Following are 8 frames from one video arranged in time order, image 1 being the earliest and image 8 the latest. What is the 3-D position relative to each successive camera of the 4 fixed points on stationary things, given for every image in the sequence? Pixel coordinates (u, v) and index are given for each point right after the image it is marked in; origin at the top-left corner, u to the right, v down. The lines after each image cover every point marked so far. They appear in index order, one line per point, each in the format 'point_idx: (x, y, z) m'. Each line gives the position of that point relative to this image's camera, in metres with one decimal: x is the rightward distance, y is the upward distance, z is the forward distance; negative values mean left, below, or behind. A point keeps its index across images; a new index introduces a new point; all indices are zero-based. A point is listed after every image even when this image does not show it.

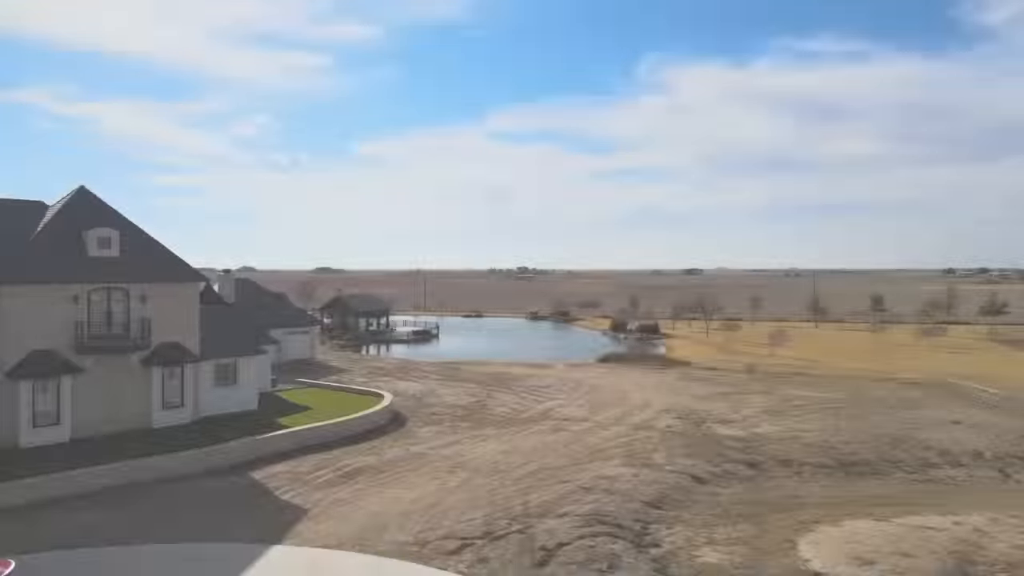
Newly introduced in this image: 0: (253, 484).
0: (-5.2, -3.9, +14.9) m
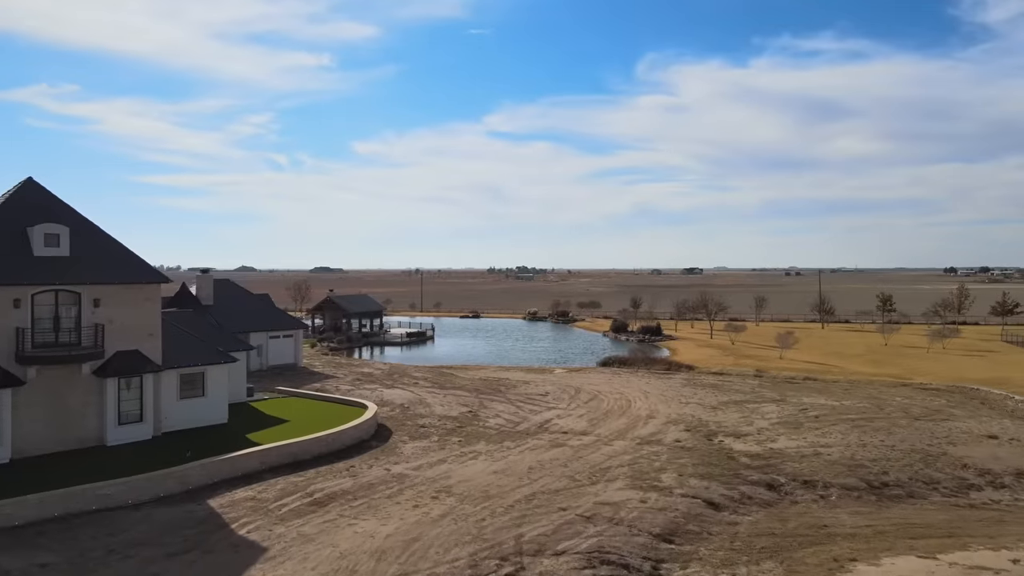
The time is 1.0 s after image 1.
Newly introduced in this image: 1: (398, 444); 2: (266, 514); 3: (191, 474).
0: (-5.4, -4.0, +13.1) m
1: (-2.8, -3.9, +18.6) m
2: (-4.3, -3.9, +13.0) m
3: (-6.2, -3.6, +14.4) m
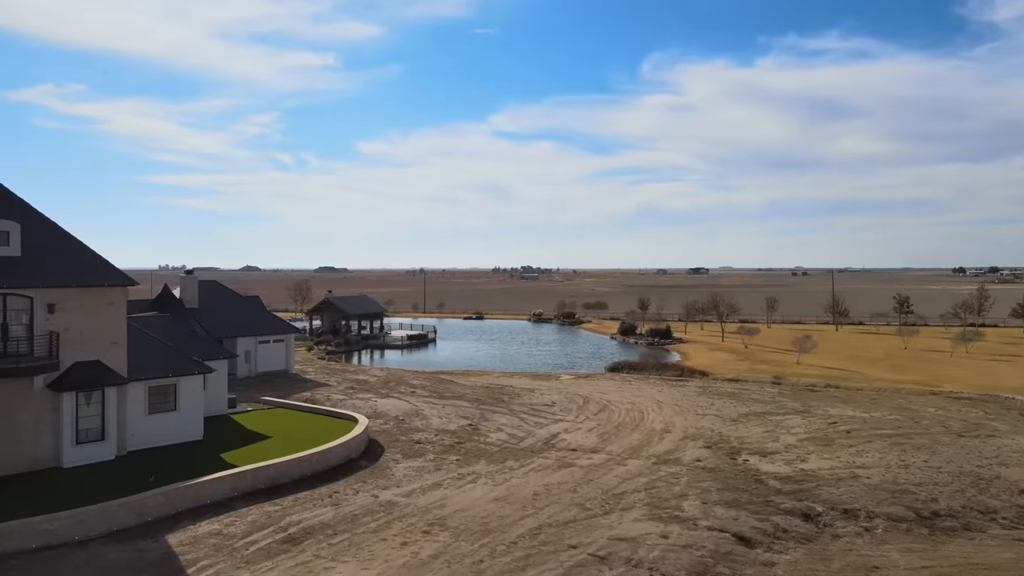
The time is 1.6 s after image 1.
0: (-5.3, -4.0, +11.4) m
1: (-2.8, -4.0, +16.8) m
2: (-4.3, -4.0, +11.3) m
3: (-6.2, -3.7, +12.7) m
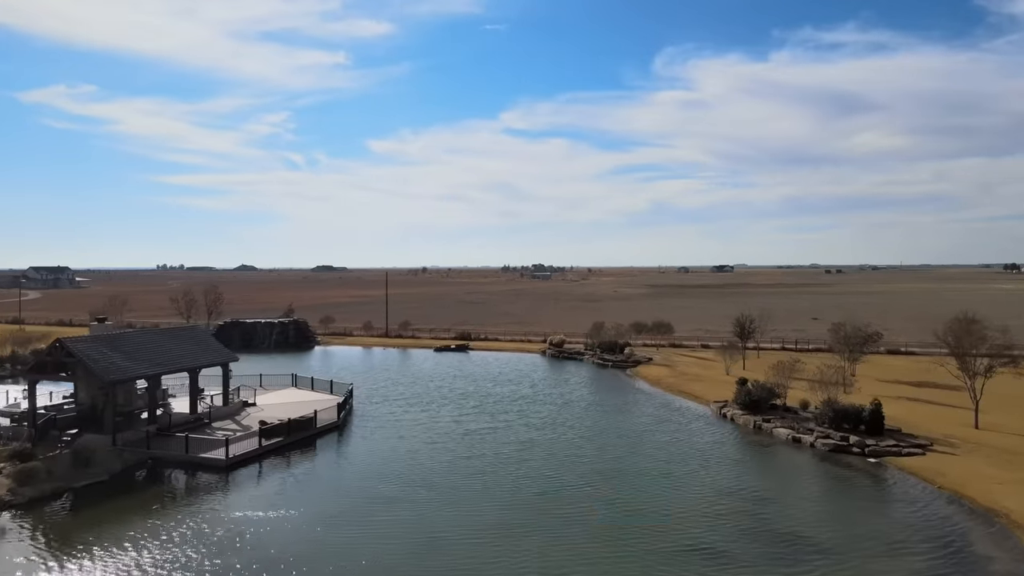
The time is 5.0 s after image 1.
0: (-6.1, -4.9, -17.9) m
1: (-3.5, -4.8, -12.5) m
2: (-5.0, -4.9, -18.0) m
3: (-7.0, -4.5, -16.5) m
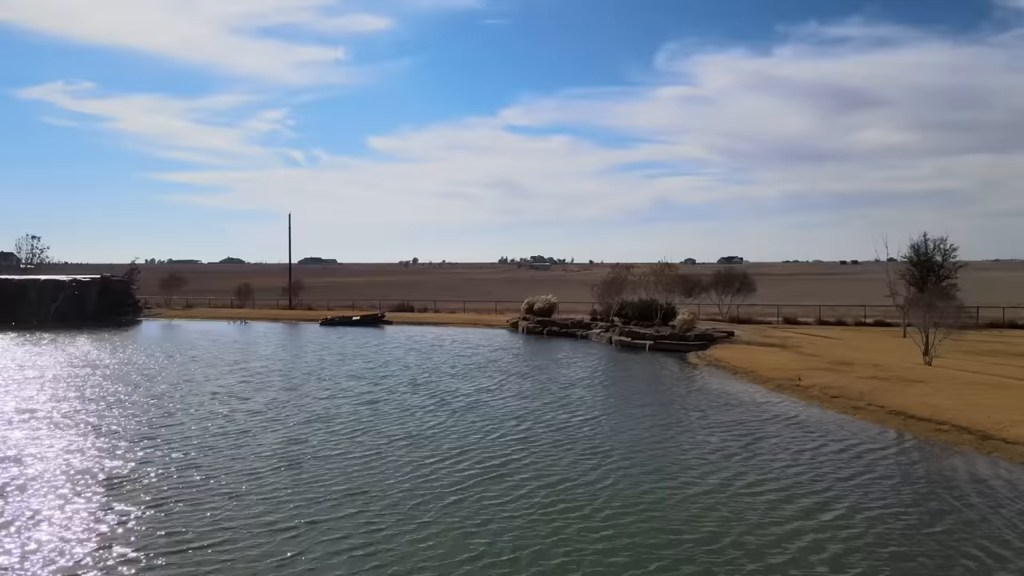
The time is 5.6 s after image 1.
0: (-8.0, -2.4, -38.5) m
1: (-5.3, -2.3, -33.1) m
2: (-6.9, -2.4, -38.6) m
3: (-8.8, -2.1, -37.1) m
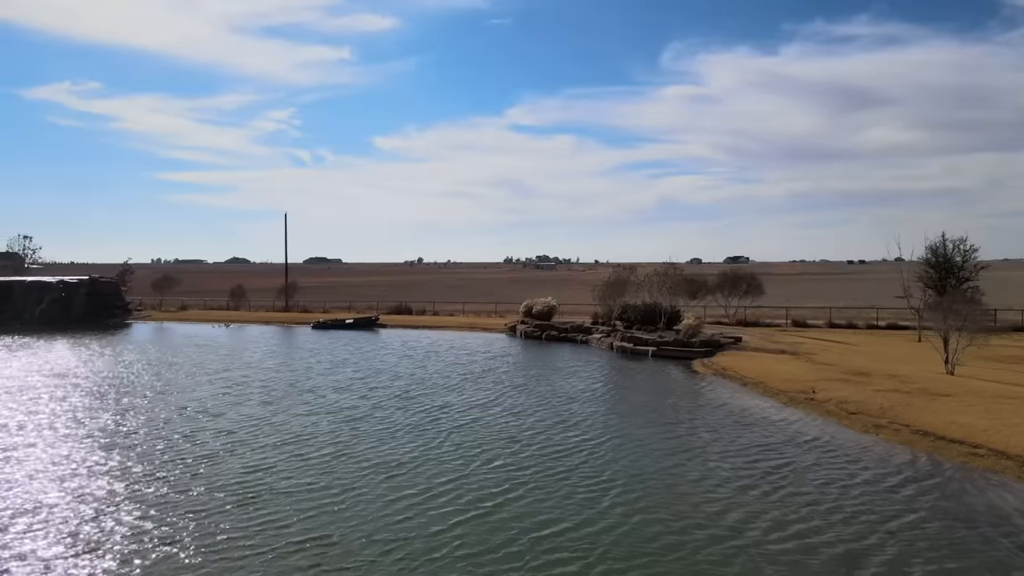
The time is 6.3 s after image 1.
0: (-8.5, -2.5, -39.4) m
1: (-5.8, -2.4, -34.0) m
2: (-7.4, -2.5, -39.5) m
3: (-9.3, -2.2, -38.0) m
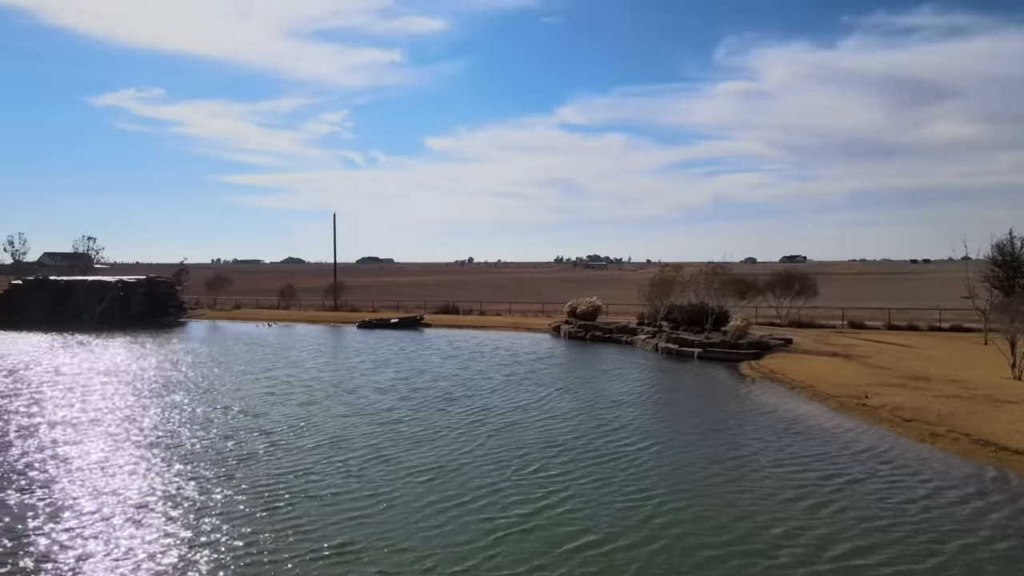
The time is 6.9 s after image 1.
0: (-11.4, -2.6, -38.9) m
1: (-8.3, -2.4, -33.7) m
2: (-10.3, -2.5, -39.1) m
3: (-12.1, -2.2, -37.5) m
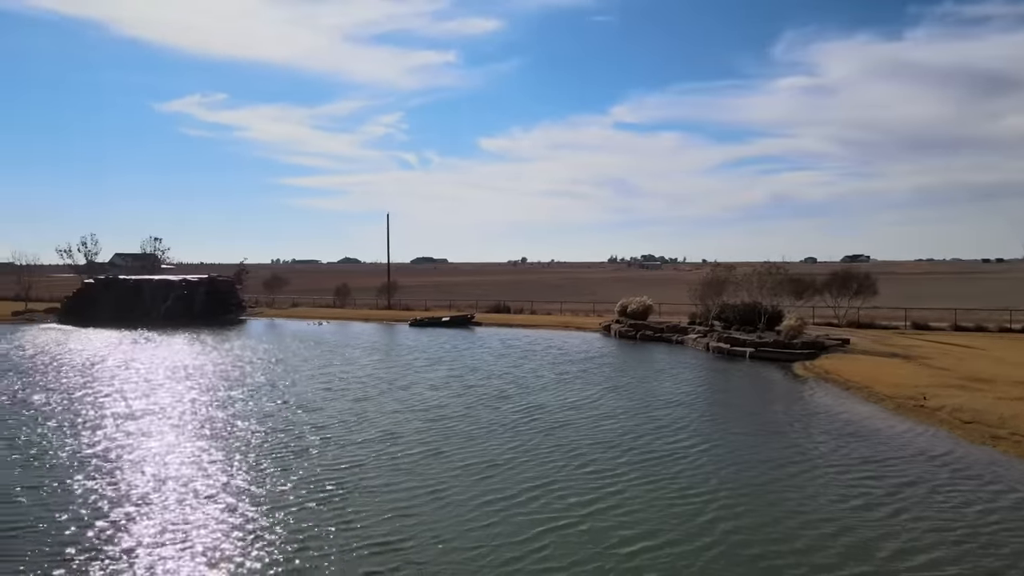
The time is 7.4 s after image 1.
0: (-14.2, -2.5, -37.9) m
1: (-10.8, -2.4, -33.0) m
2: (-13.1, -2.5, -38.2) m
3: (-14.8, -2.1, -36.5) m
